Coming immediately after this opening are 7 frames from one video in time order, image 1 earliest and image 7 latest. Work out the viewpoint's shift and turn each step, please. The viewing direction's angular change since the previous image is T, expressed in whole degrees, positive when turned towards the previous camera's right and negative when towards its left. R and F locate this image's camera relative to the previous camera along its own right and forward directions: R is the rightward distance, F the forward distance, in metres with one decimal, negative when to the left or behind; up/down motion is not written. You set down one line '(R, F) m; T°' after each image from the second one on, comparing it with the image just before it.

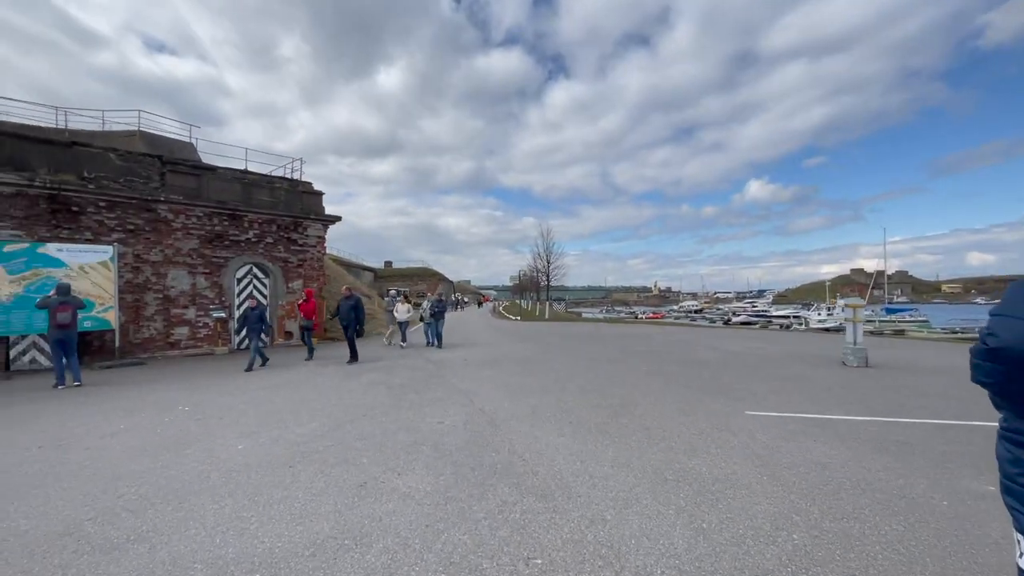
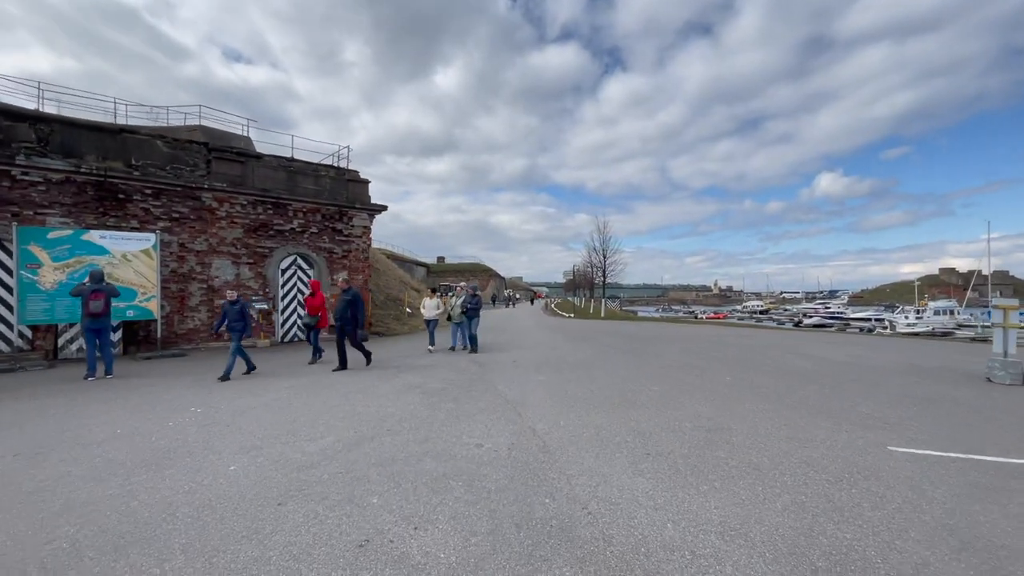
(-0.1, +1.5) m; -6°
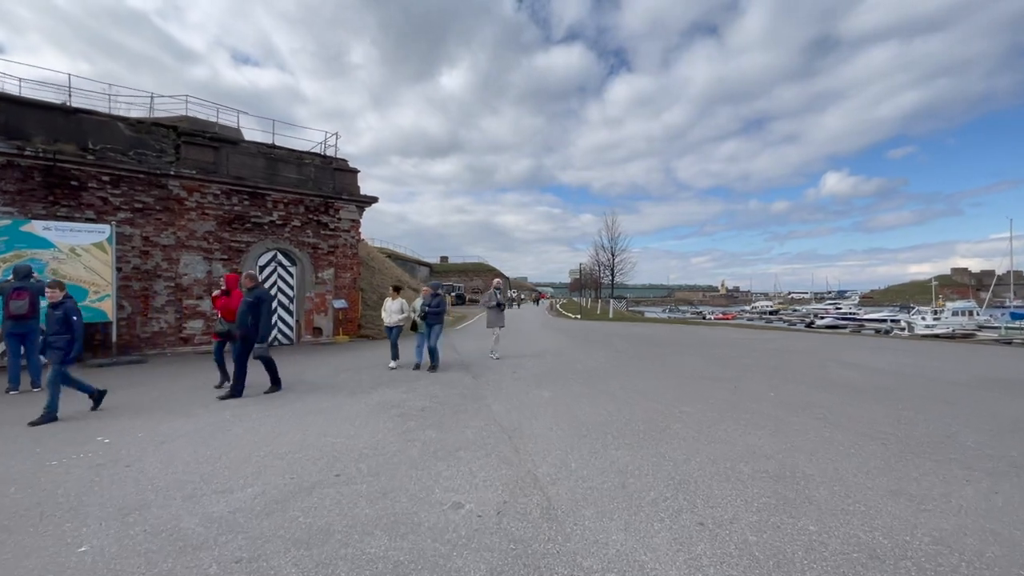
(+0.1, +1.6) m; -1°
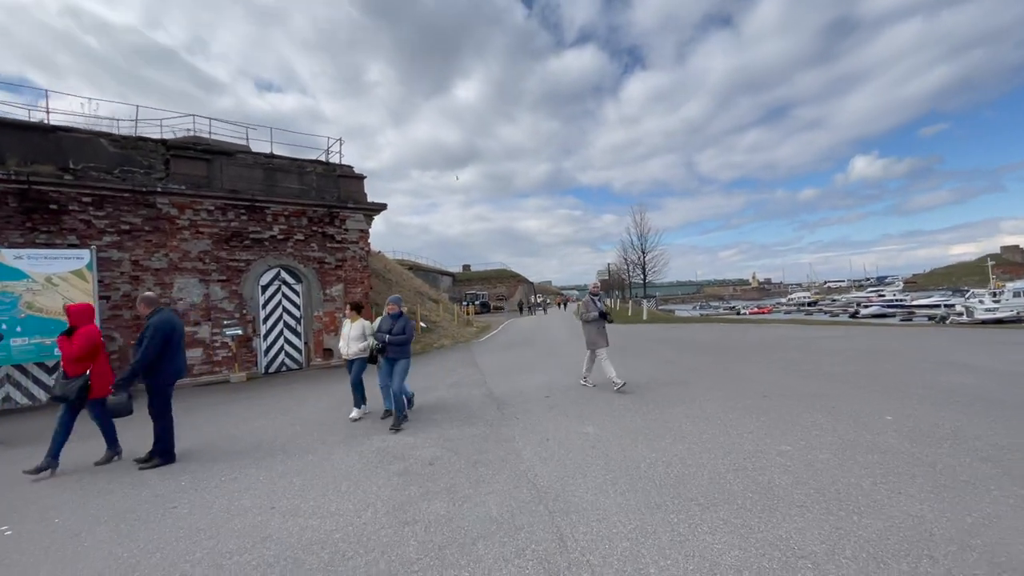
(0.0, +1.7) m; -3°
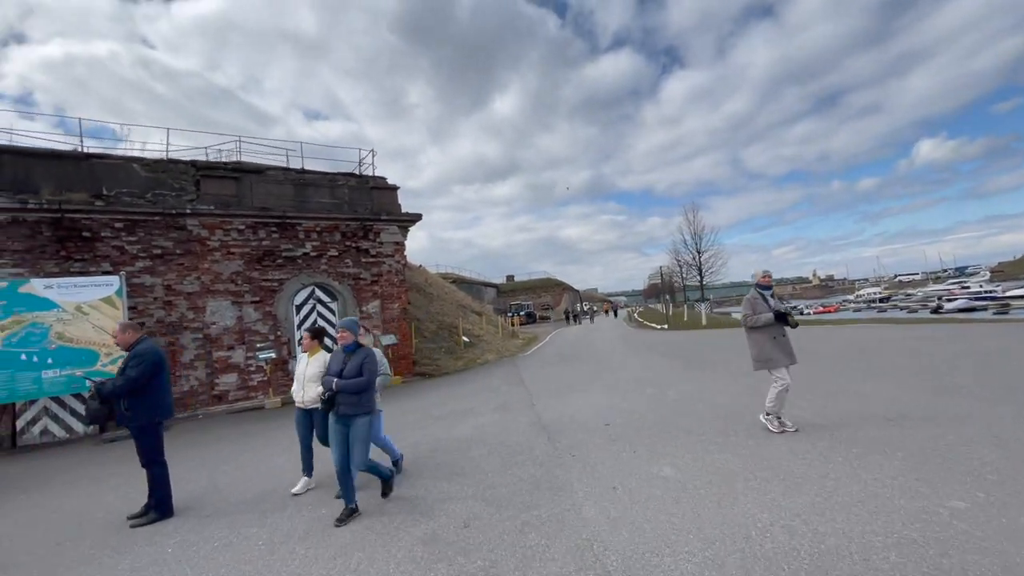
(0.0, +1.2) m; -5°
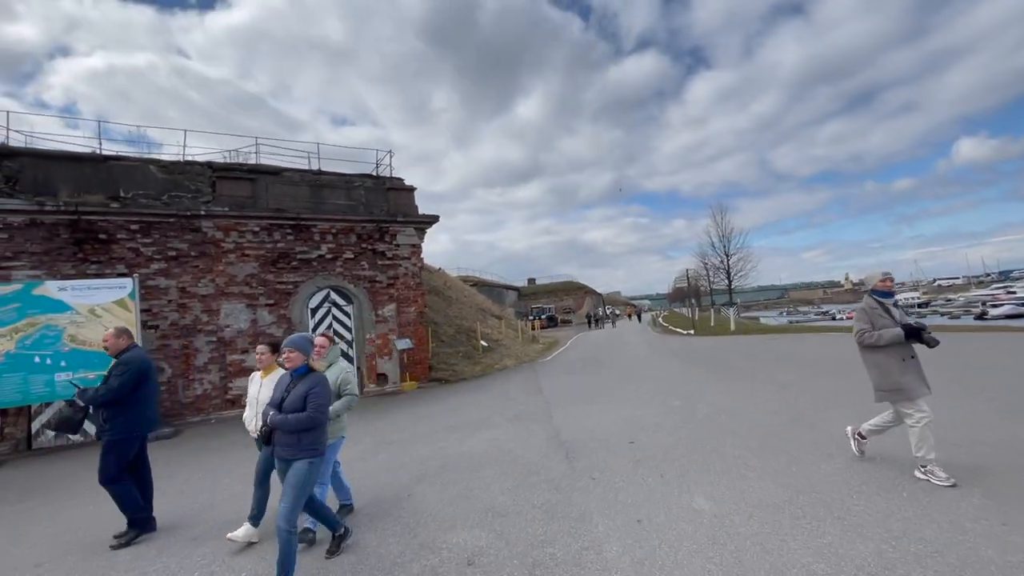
(+0.1, +0.5) m; -3°
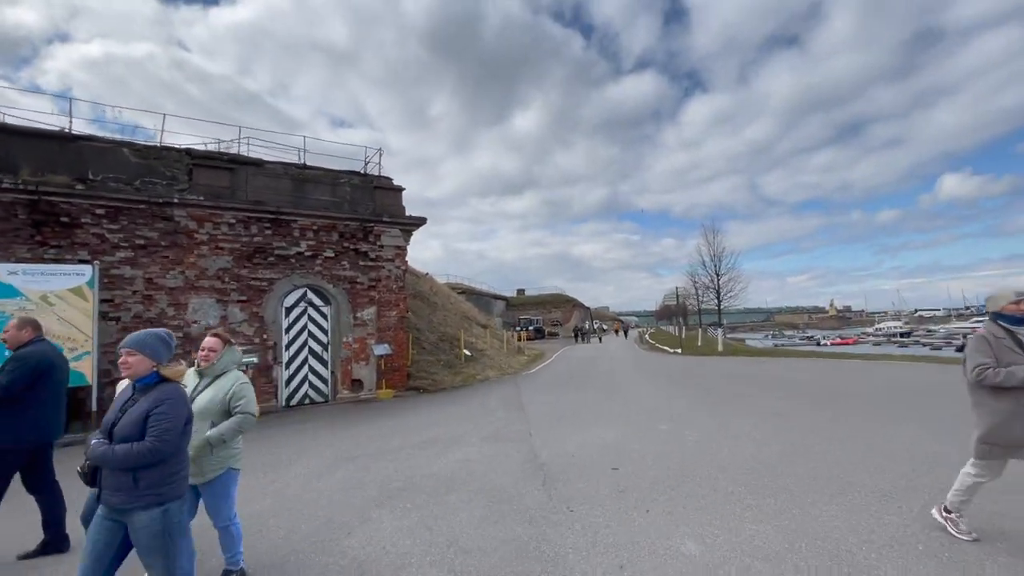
(+0.1, +0.5) m; +1°
